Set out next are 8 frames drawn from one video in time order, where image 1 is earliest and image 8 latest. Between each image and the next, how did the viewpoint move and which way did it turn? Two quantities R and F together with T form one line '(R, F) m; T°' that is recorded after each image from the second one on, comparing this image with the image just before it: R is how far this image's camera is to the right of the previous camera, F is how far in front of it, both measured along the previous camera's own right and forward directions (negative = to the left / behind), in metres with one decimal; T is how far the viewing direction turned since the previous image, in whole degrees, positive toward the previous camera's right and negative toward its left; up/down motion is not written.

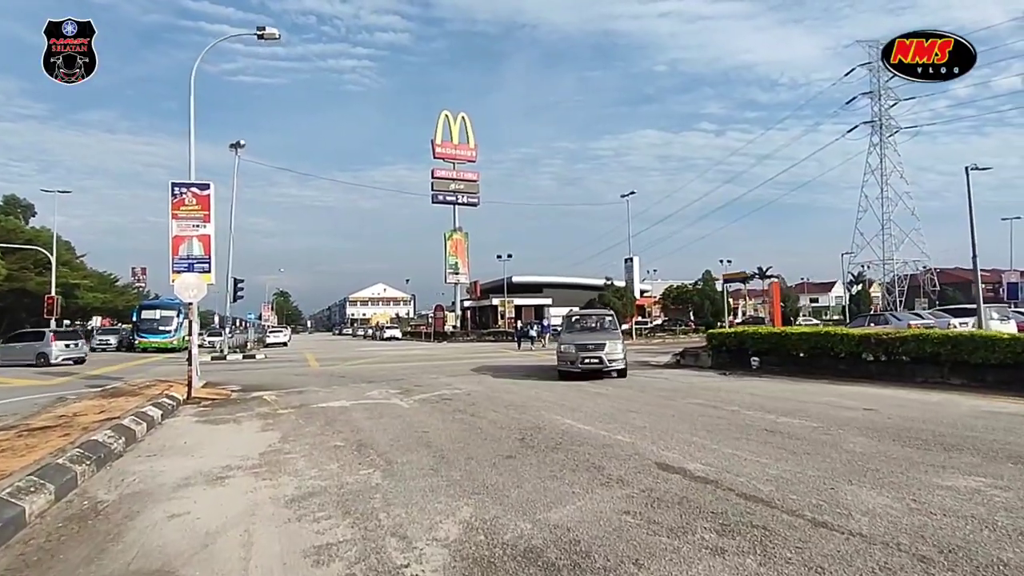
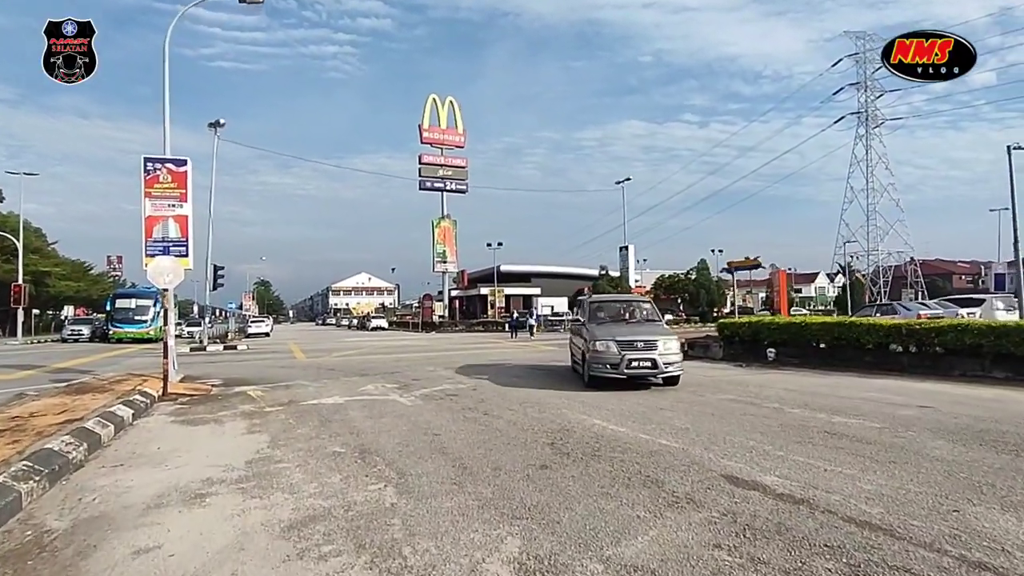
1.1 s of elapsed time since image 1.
(-0.7, +1.3) m; +2°
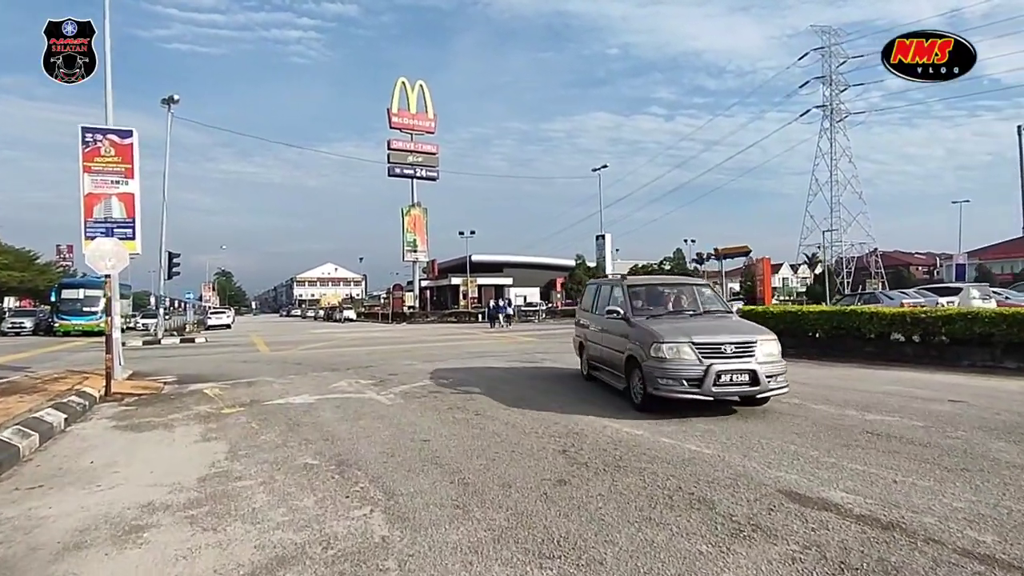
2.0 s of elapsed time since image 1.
(-0.5, +1.3) m; +3°
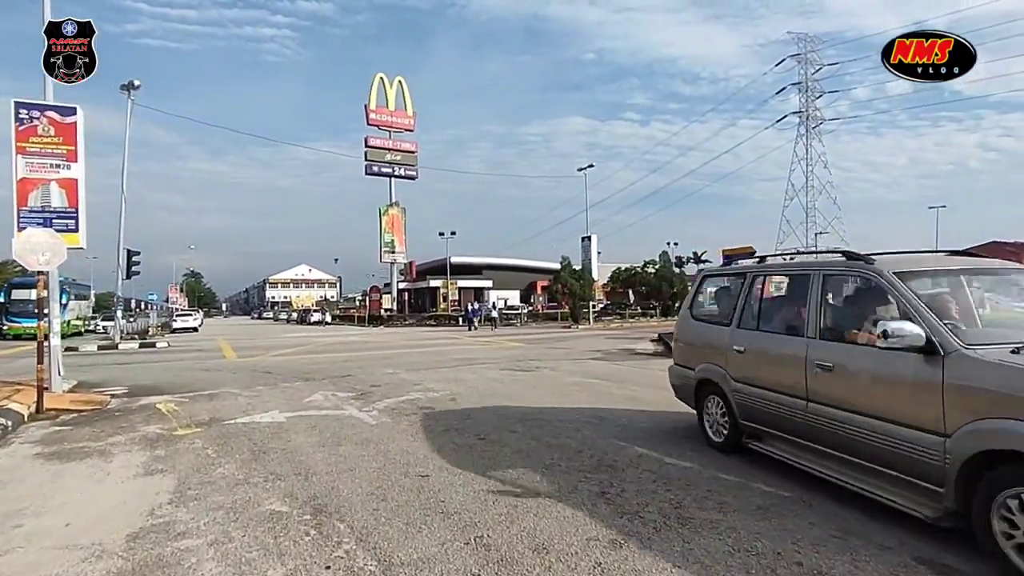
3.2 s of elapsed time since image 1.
(-0.5, +1.5) m; +2°
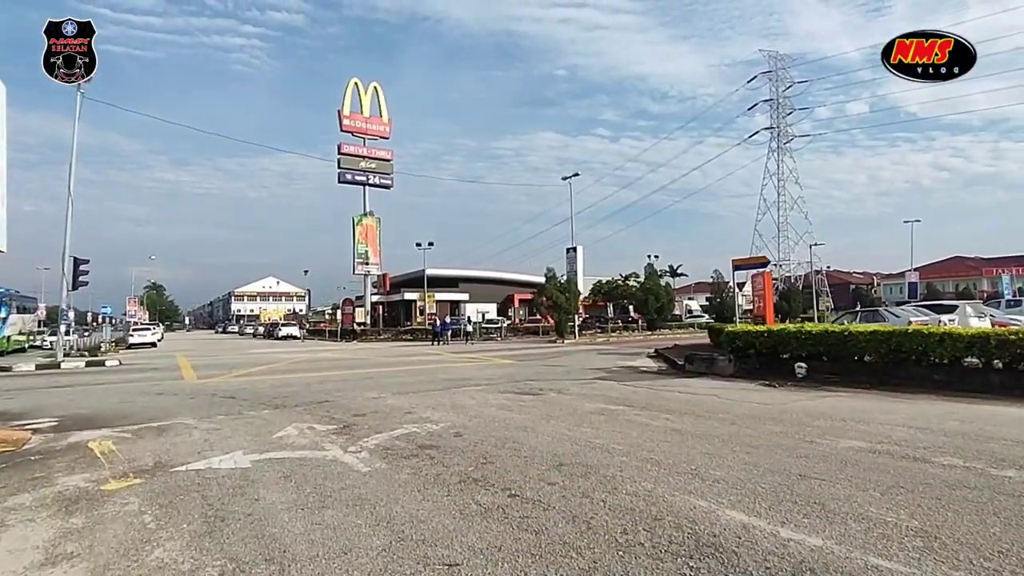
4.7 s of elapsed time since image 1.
(-0.8, +1.9) m; +3°
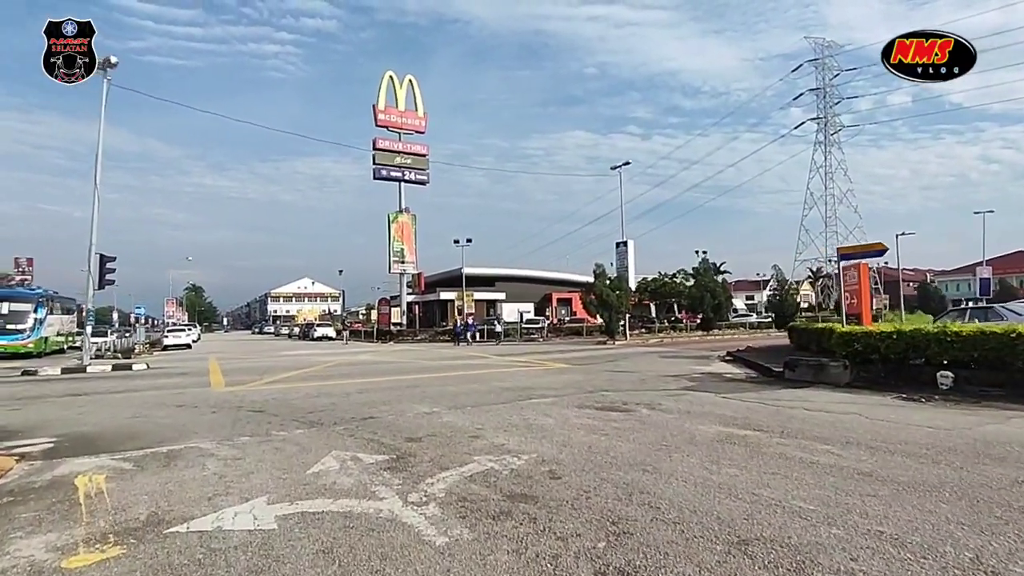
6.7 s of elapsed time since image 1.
(-1.0, +2.6) m; -3°
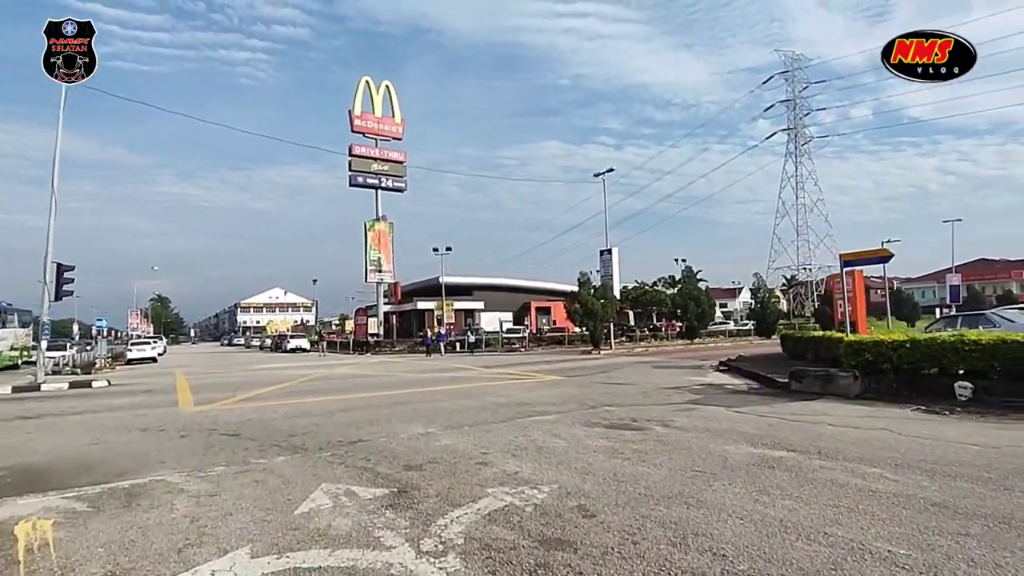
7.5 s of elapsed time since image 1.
(-0.5, +0.9) m; +3°
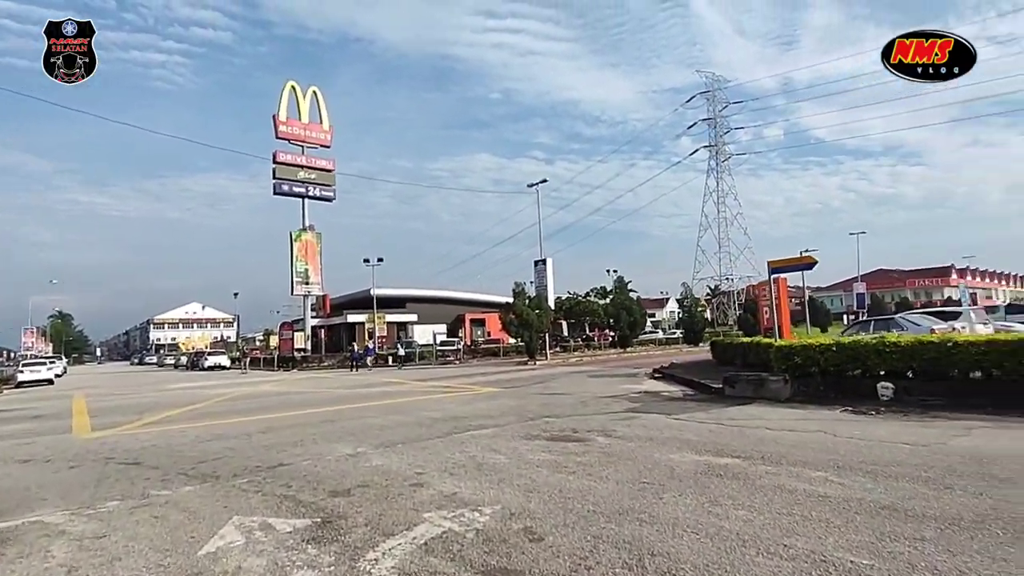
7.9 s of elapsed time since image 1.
(0.0, +0.5) m; +7°
